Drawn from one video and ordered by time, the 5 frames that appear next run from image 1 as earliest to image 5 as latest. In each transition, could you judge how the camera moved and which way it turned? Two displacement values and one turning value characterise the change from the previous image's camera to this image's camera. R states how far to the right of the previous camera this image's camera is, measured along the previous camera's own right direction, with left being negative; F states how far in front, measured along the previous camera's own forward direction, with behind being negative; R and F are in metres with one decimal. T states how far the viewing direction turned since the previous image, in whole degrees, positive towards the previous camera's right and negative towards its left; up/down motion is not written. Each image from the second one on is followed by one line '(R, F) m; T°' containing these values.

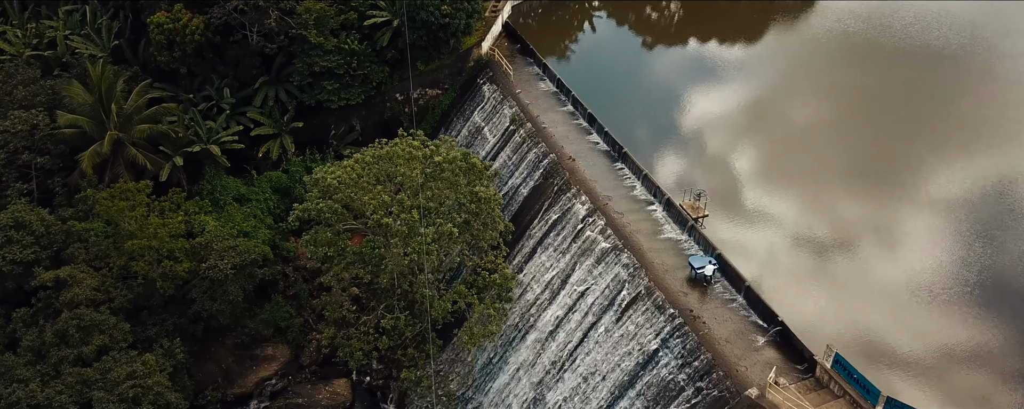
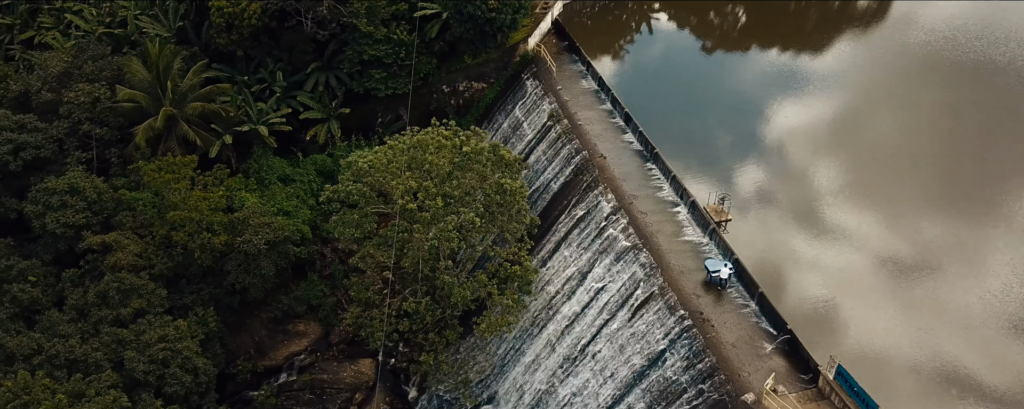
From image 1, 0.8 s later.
(+1.7, -0.3) m; -5°
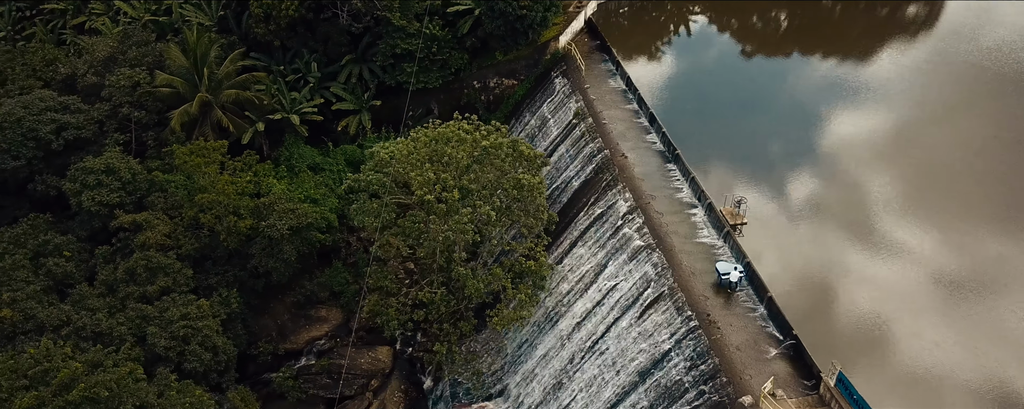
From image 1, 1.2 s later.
(+1.1, -0.2) m; -3°
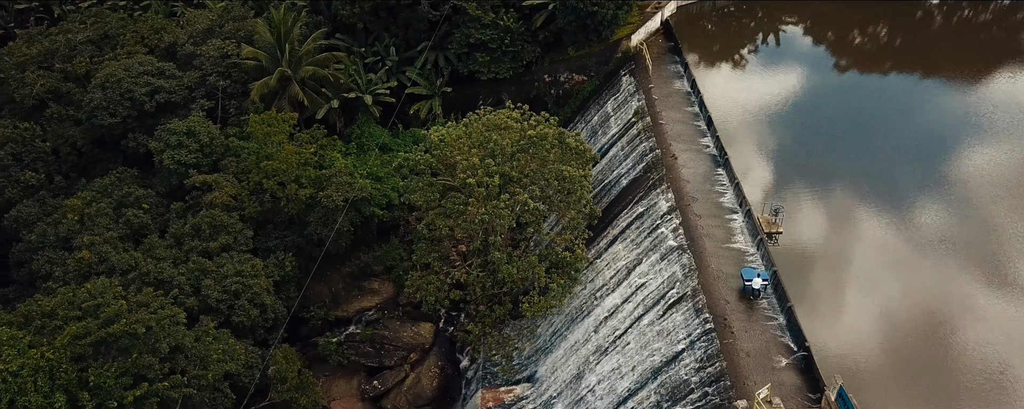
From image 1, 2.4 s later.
(+2.5, -0.5) m; -7°
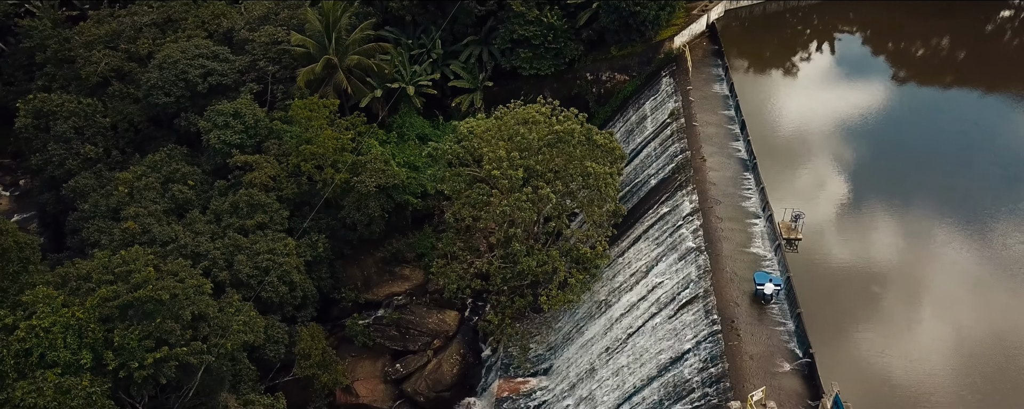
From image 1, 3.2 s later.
(+1.6, -0.3) m; -5°
